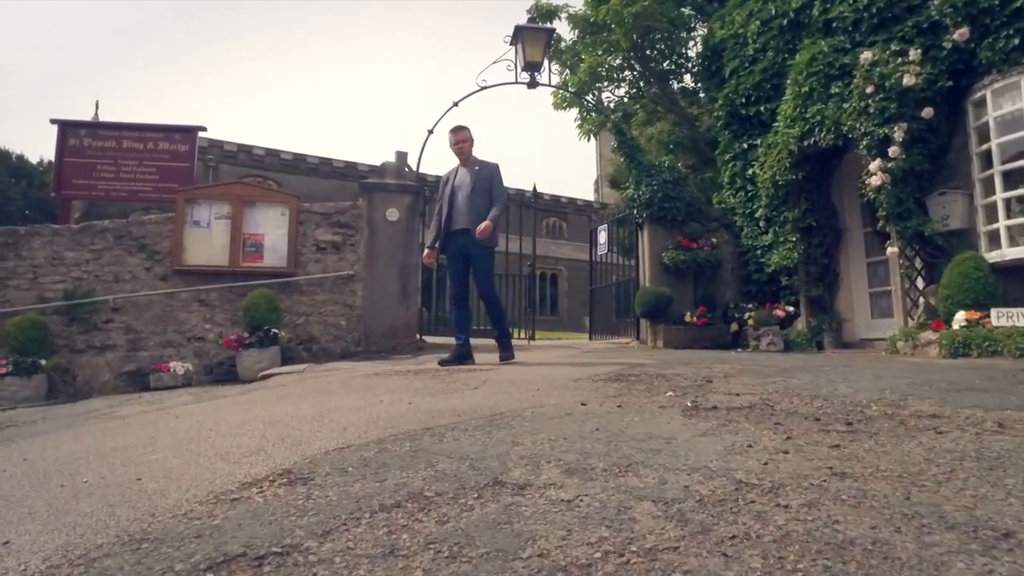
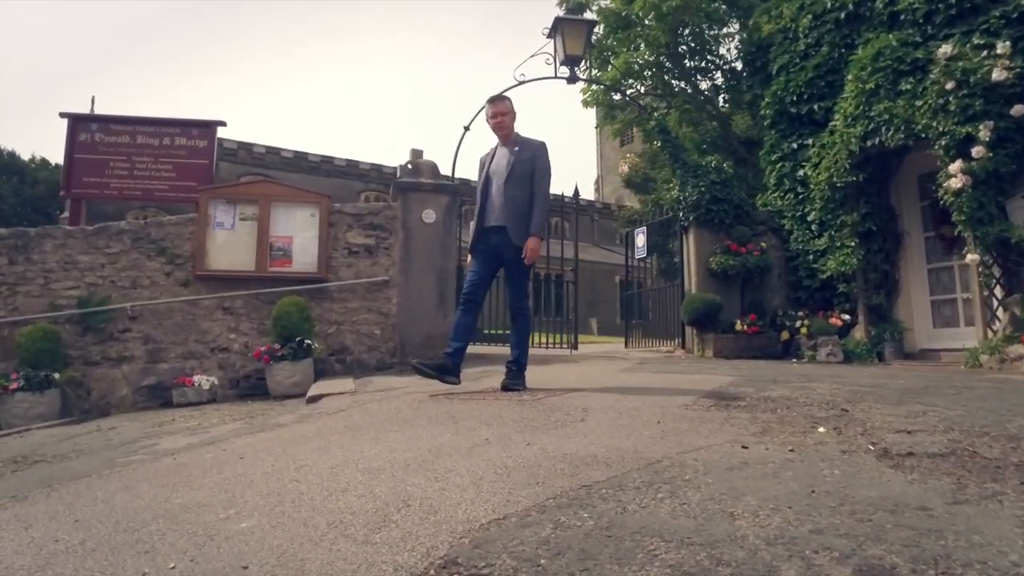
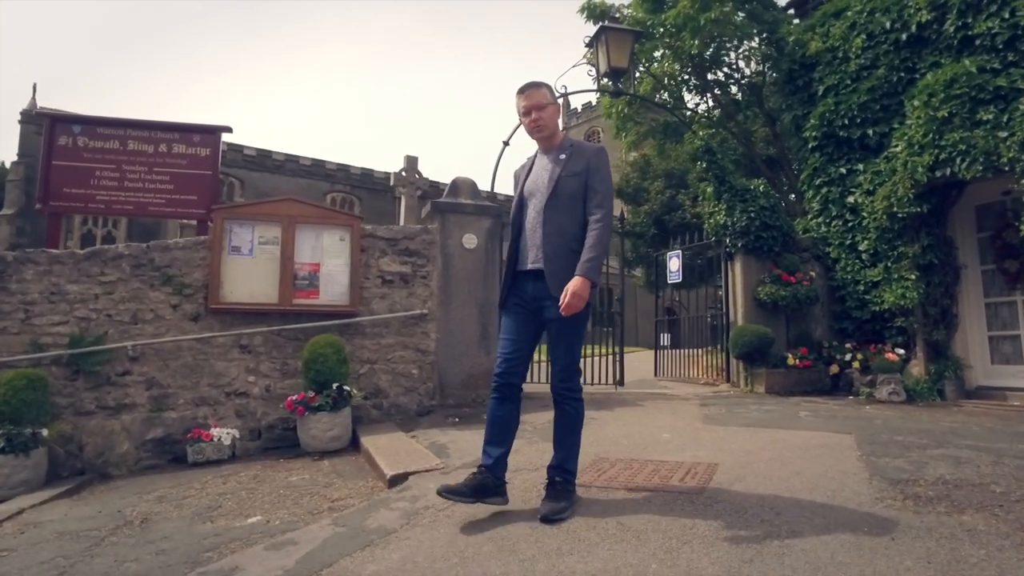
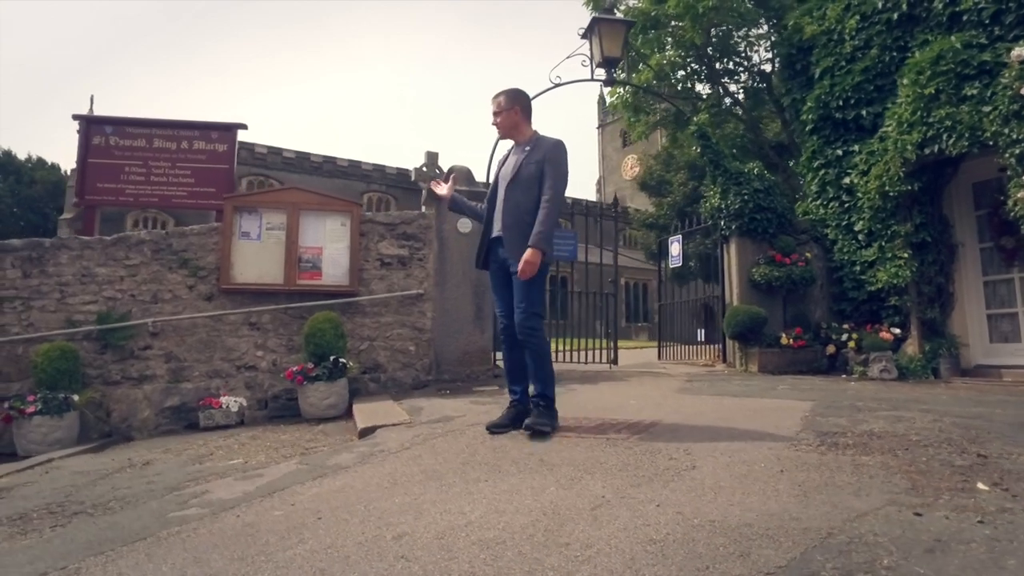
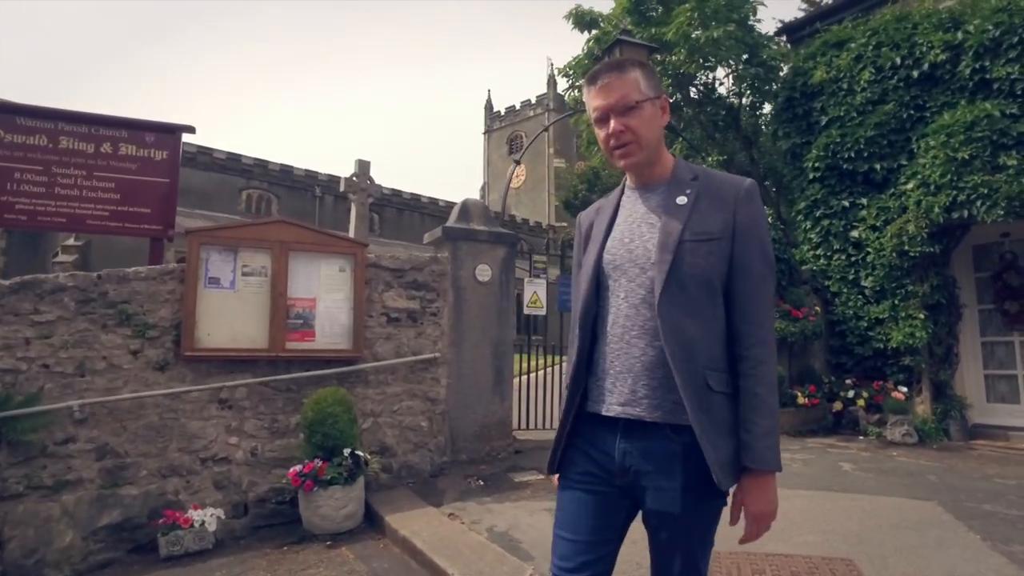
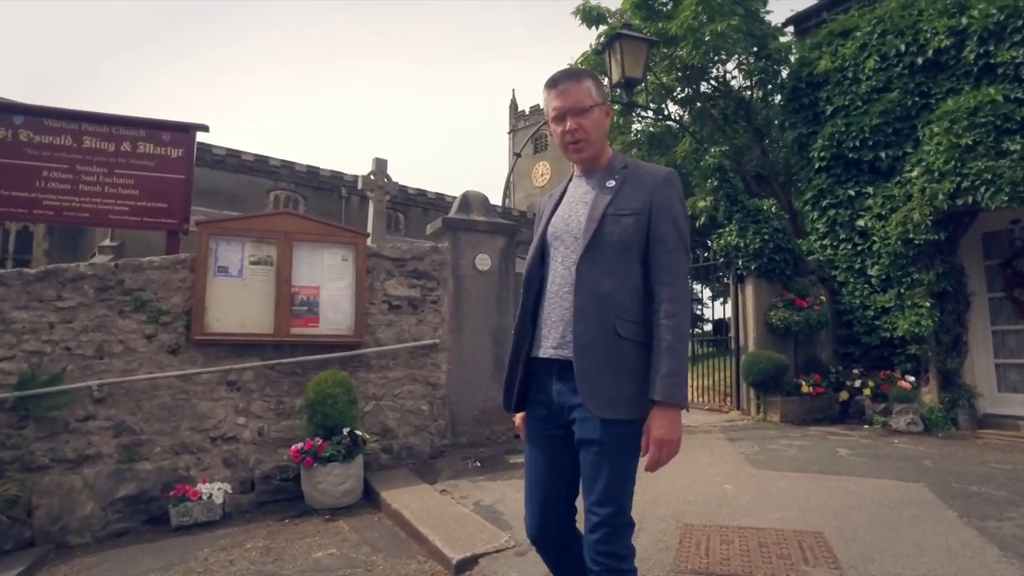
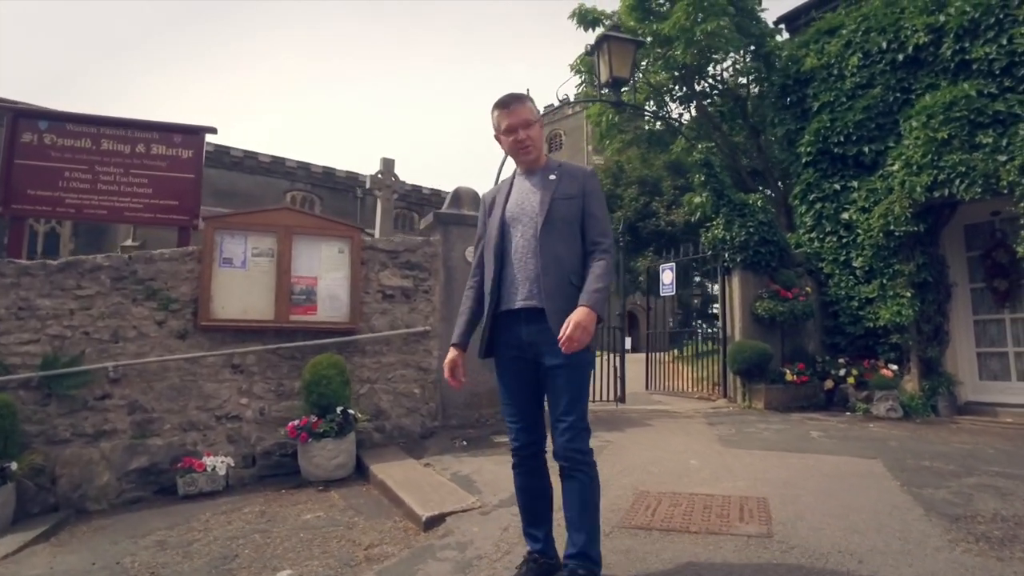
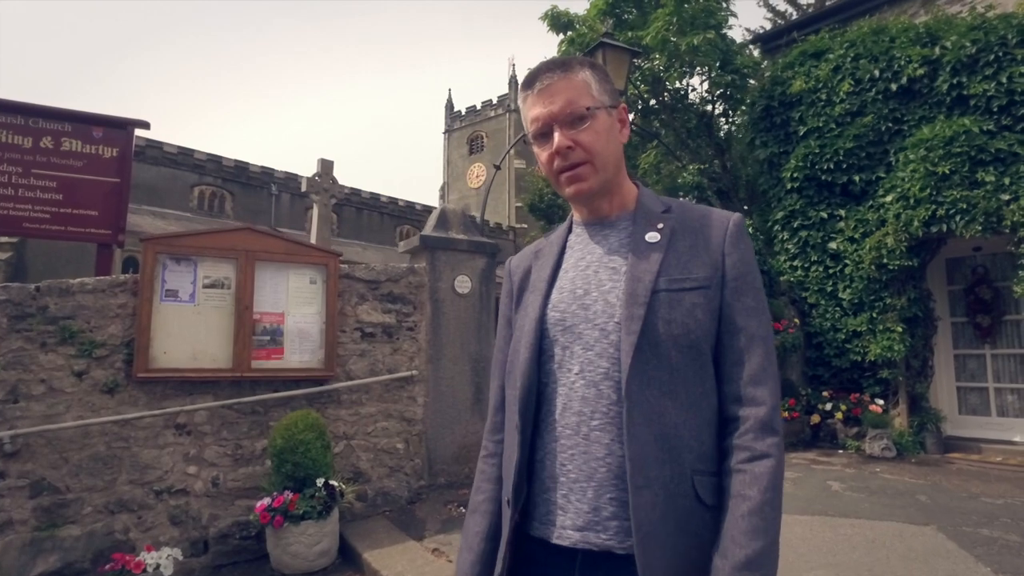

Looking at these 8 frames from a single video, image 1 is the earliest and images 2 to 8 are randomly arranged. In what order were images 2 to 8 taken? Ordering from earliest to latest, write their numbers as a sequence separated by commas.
2, 4, 3, 7, 6, 5, 8
